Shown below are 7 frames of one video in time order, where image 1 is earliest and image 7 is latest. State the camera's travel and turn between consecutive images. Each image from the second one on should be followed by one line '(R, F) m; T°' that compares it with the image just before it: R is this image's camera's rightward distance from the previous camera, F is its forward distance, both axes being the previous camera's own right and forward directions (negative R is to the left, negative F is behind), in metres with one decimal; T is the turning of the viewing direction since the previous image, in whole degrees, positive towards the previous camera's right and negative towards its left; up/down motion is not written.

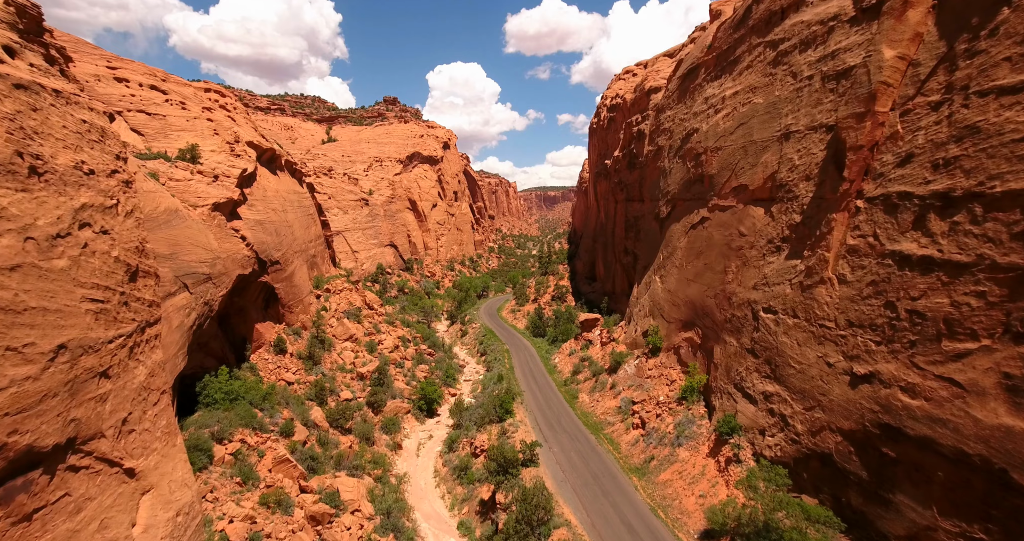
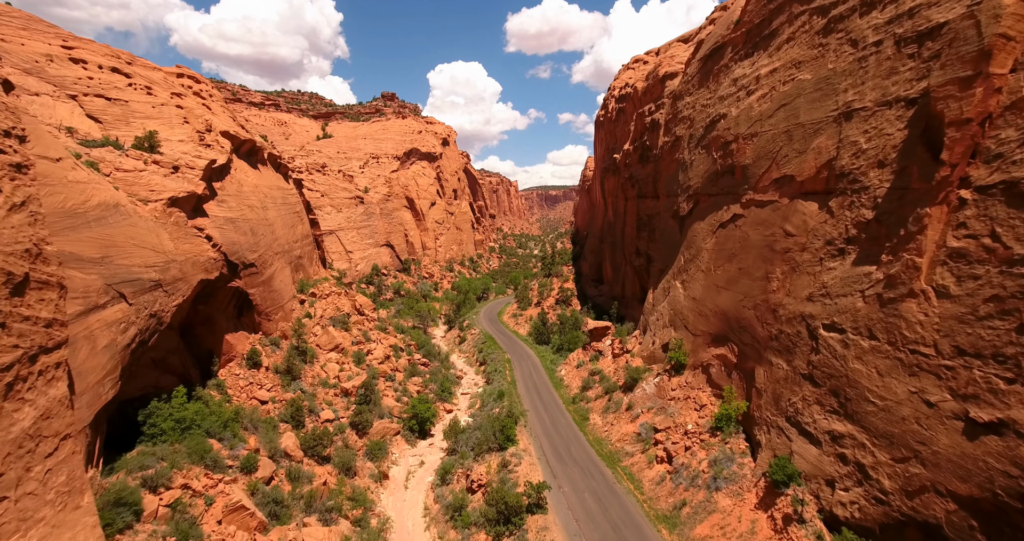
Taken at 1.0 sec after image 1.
(-0.1, +2.7) m; 0°
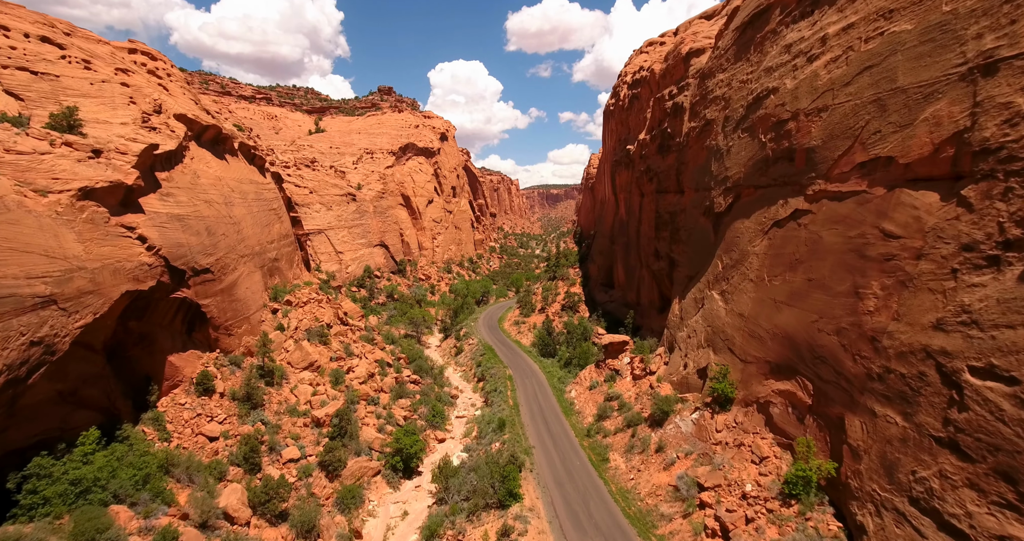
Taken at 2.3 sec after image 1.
(-0.1, +3.7) m; 0°
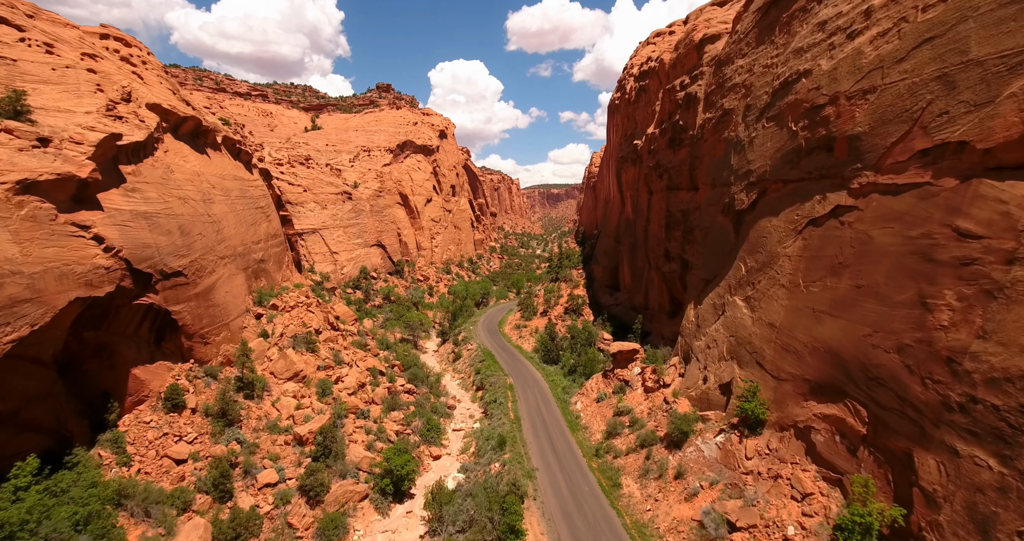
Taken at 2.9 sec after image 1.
(0.0, +1.7) m; 0°
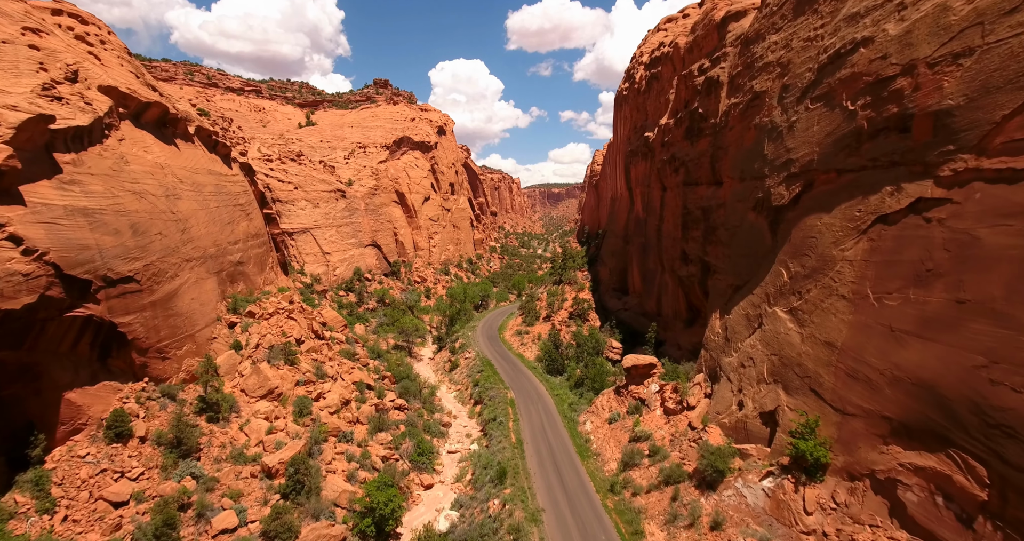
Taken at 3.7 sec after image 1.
(0.0, +2.4) m; 0°
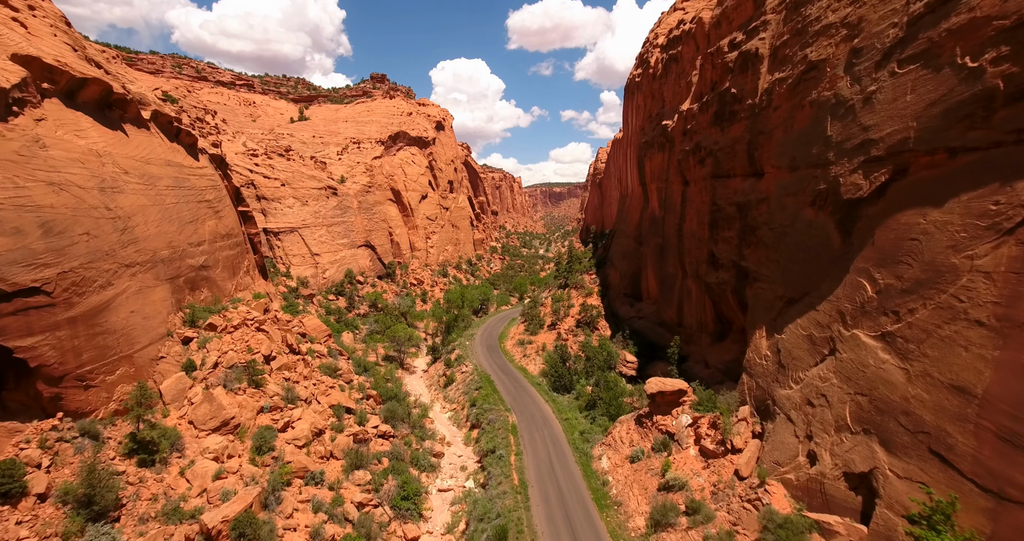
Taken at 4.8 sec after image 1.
(0.0, +3.2) m; 0°
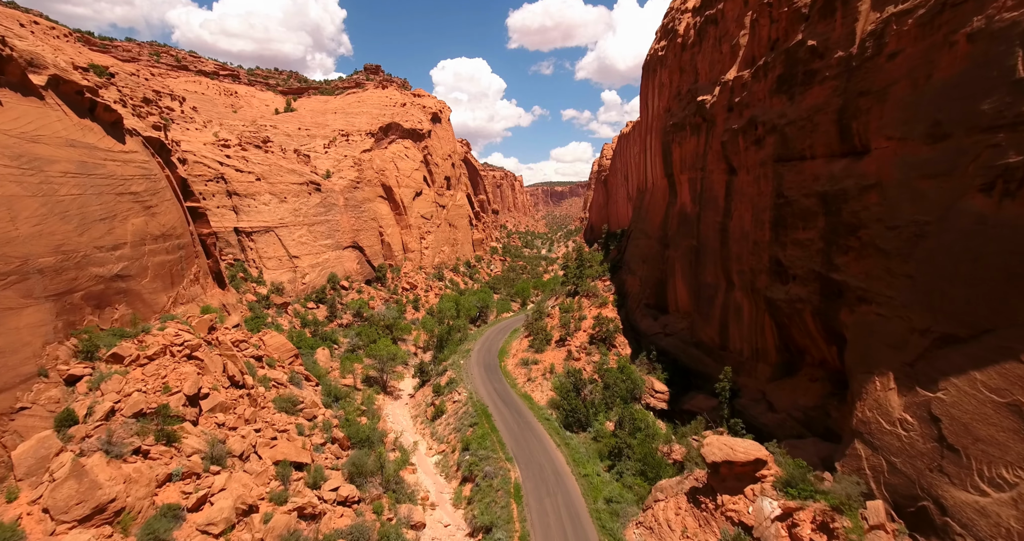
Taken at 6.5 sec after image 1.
(-0.1, +5.0) m; 0°
